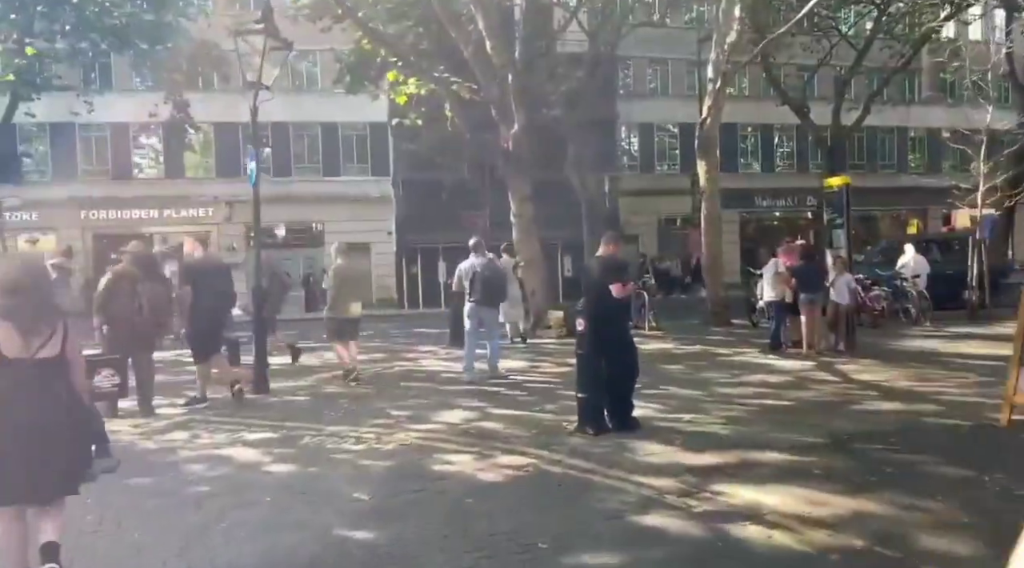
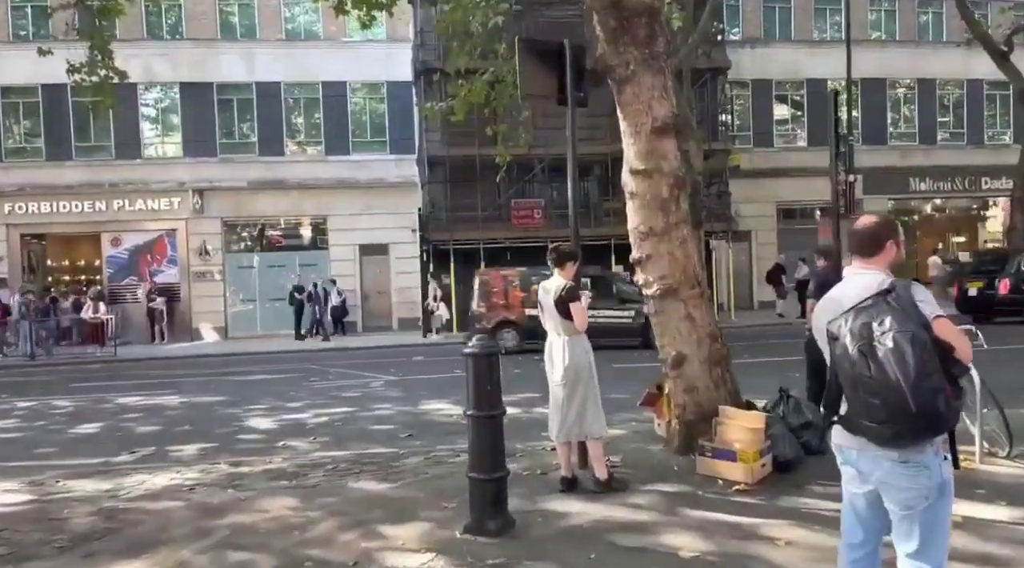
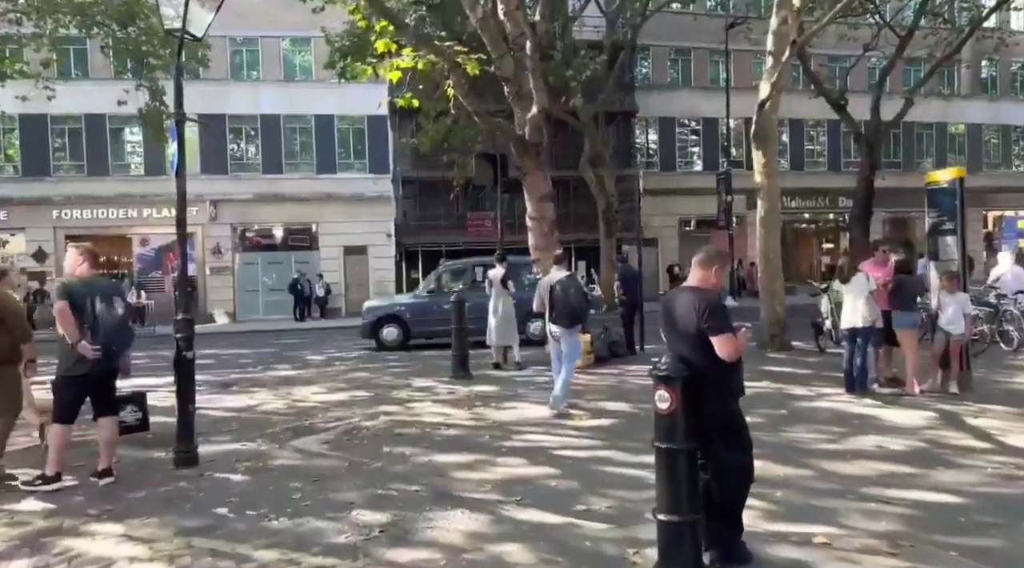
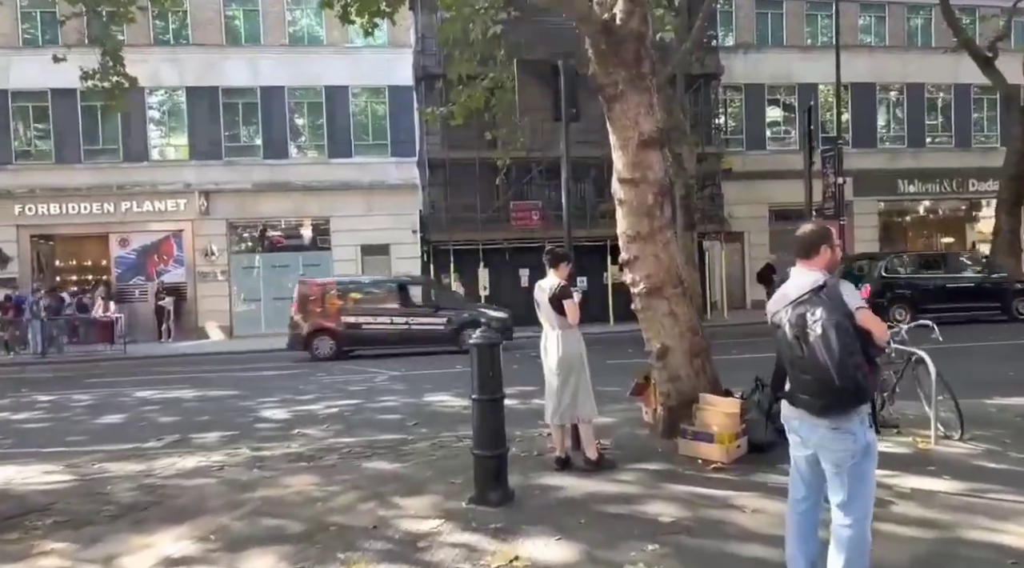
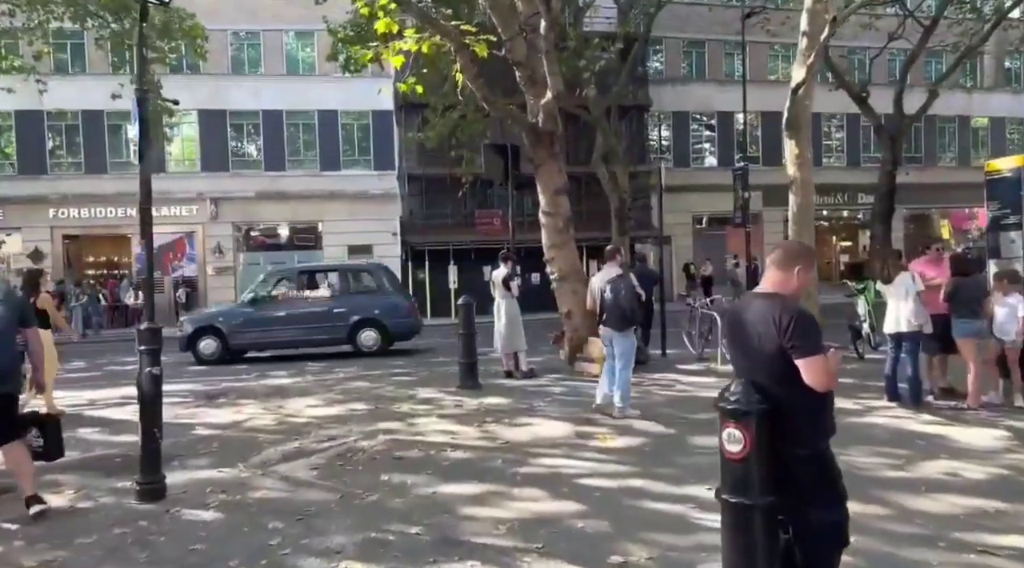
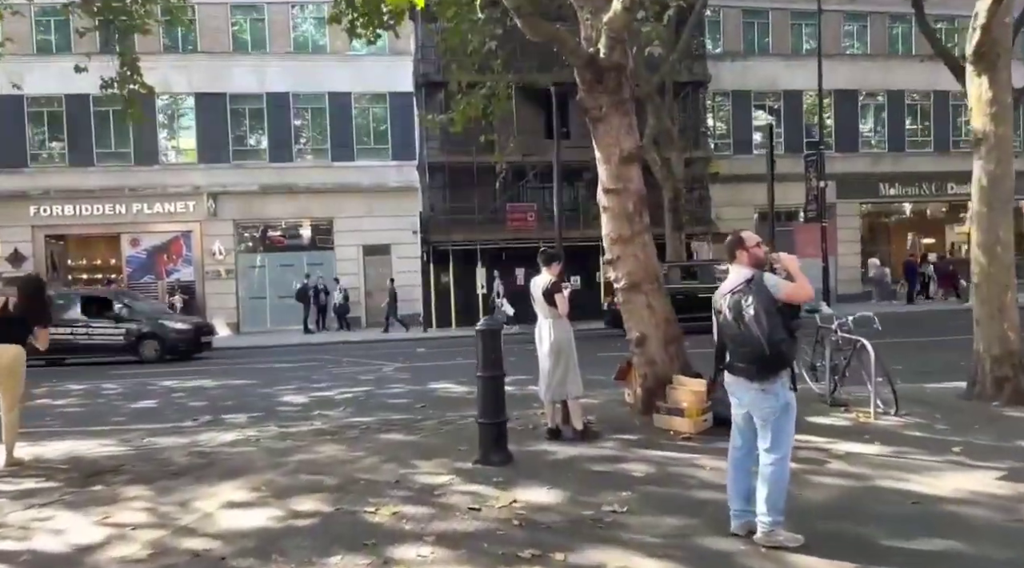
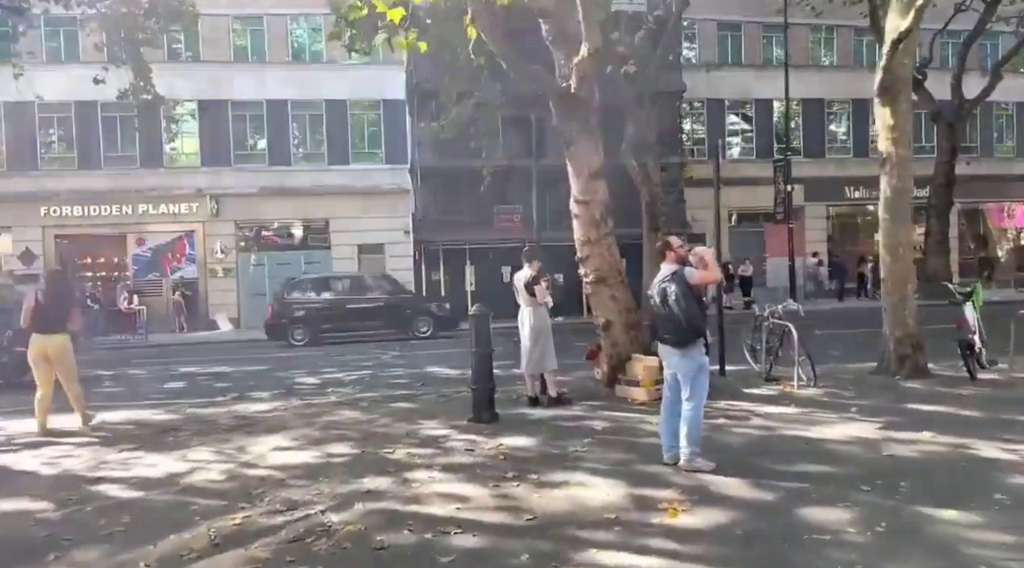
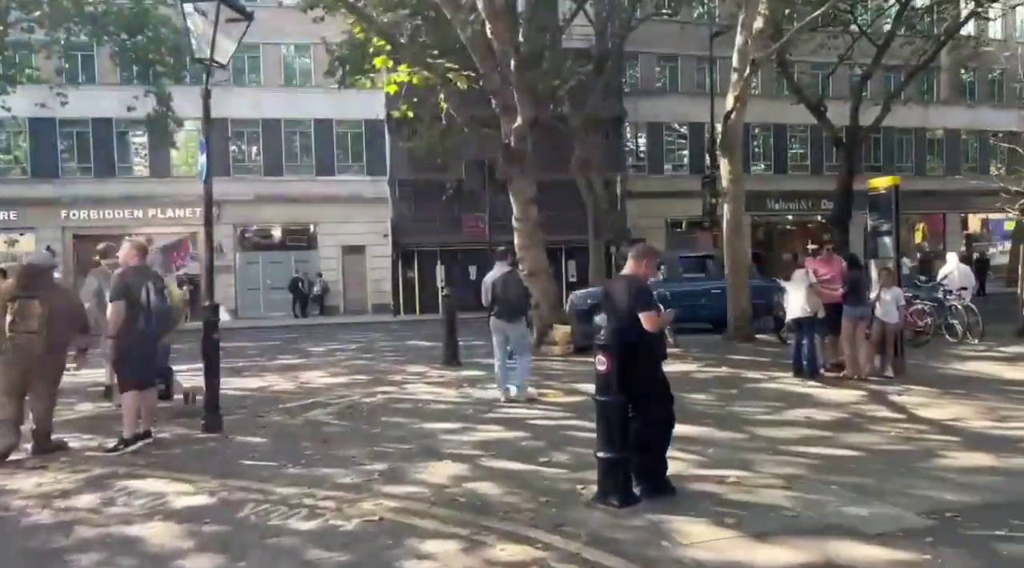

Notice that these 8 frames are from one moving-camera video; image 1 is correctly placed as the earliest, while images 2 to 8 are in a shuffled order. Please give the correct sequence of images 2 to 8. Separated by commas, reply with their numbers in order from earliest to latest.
8, 3, 5, 7, 6, 4, 2
